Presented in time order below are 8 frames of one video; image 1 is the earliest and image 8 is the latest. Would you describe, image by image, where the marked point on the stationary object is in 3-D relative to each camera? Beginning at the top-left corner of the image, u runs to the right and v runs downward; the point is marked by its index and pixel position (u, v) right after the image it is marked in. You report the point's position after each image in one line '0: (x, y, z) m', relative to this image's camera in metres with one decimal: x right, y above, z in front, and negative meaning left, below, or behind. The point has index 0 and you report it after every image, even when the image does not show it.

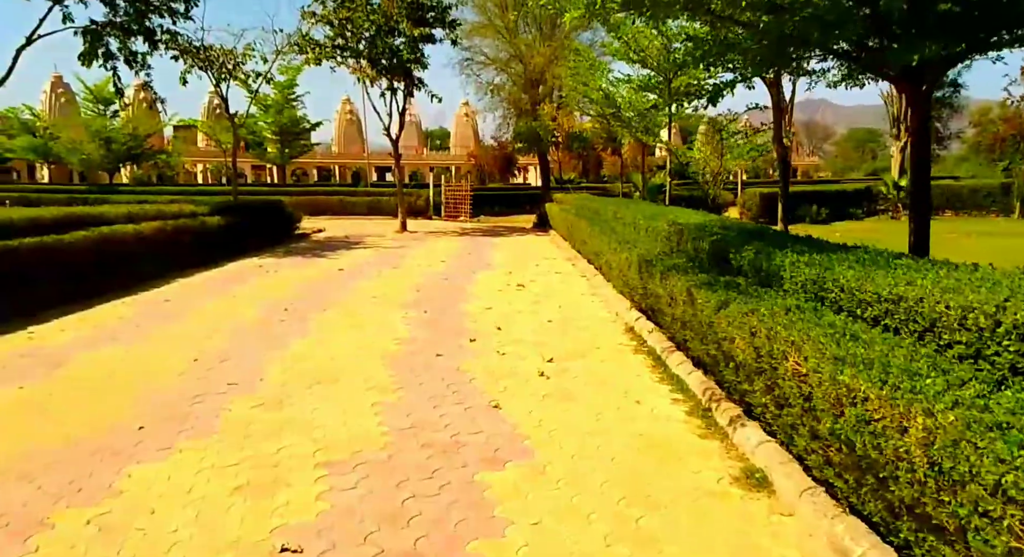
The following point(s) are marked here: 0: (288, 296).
0: (-3.1, -0.2, +9.6) m
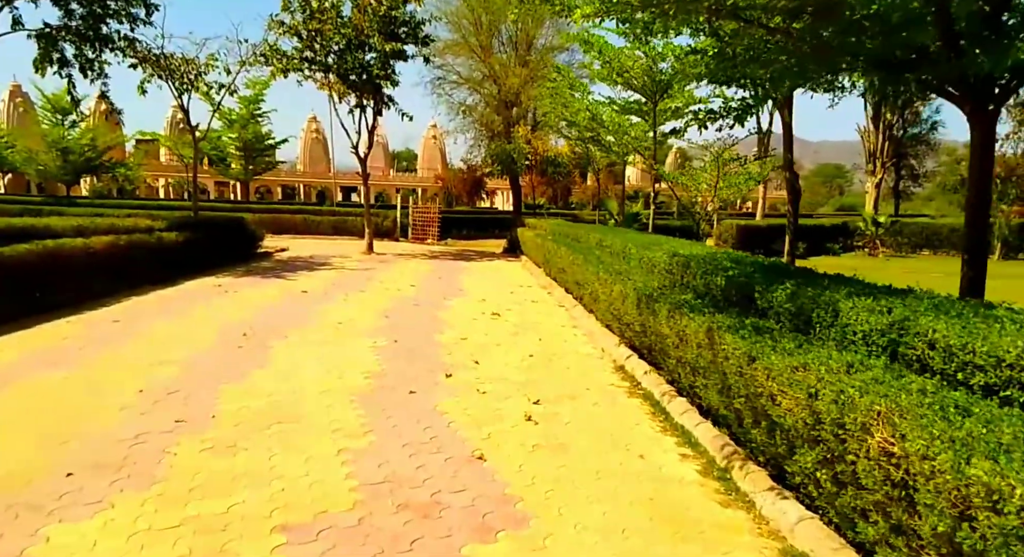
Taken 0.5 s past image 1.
0: (-3.4, -0.5, +8.9) m
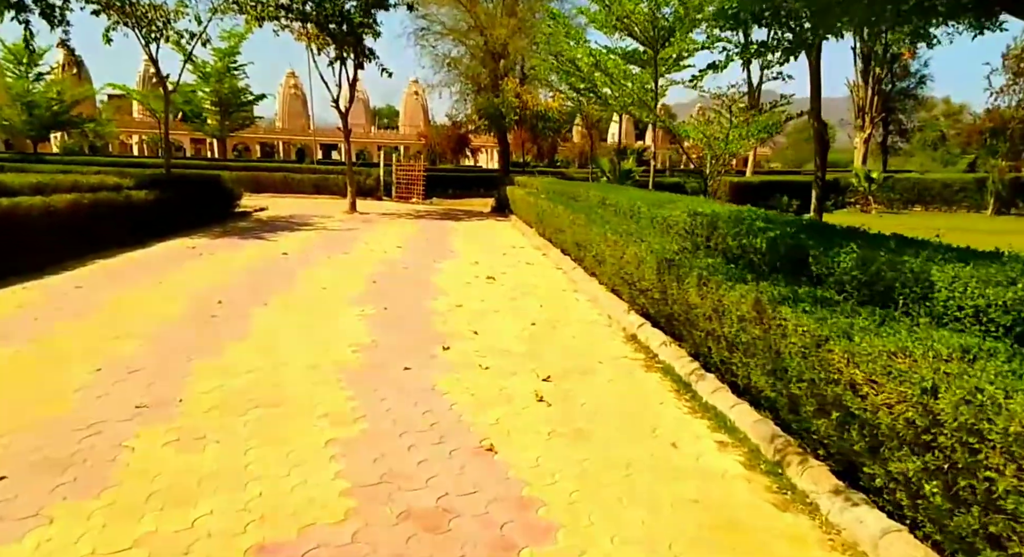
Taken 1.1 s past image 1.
0: (-3.5, -0.1, +8.2) m
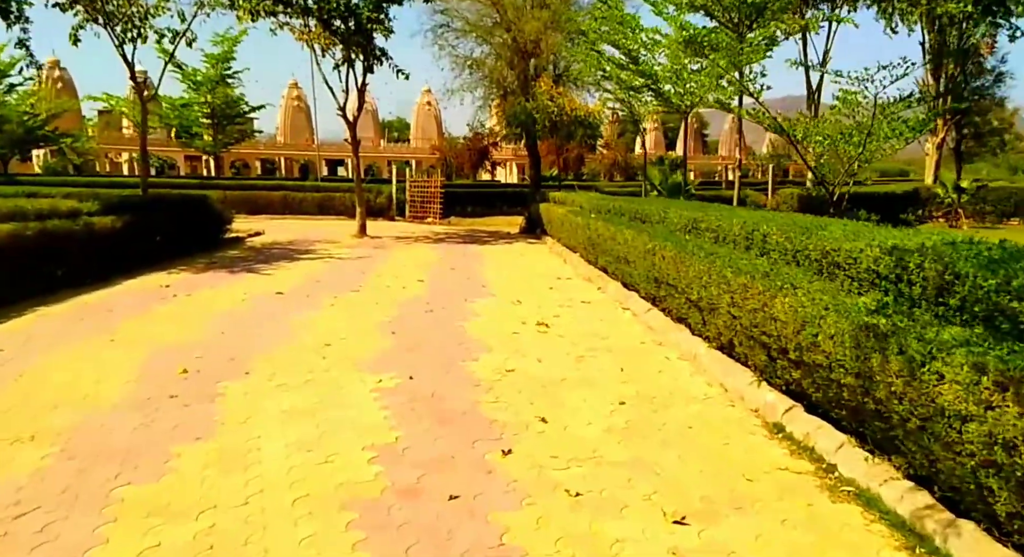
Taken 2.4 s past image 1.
0: (-3.0, -0.6, +6.4) m
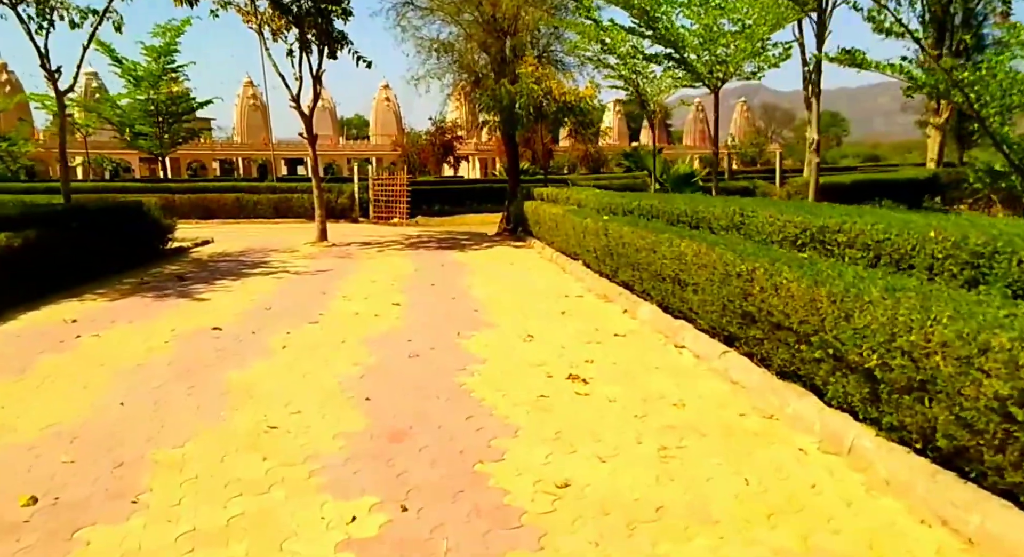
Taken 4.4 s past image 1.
0: (-2.7, -0.9, +4.2) m
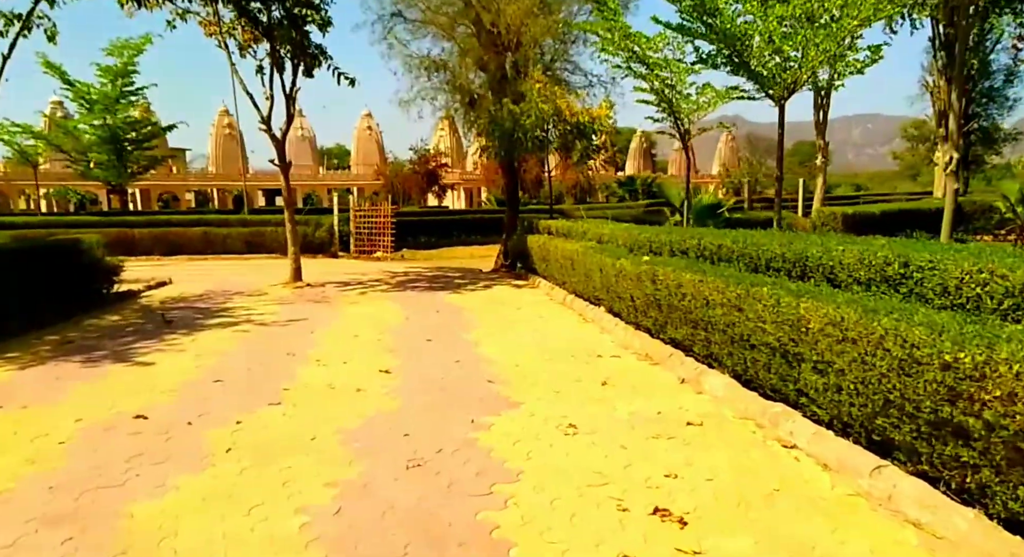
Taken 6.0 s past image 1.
0: (-2.4, -1.3, +2.3) m
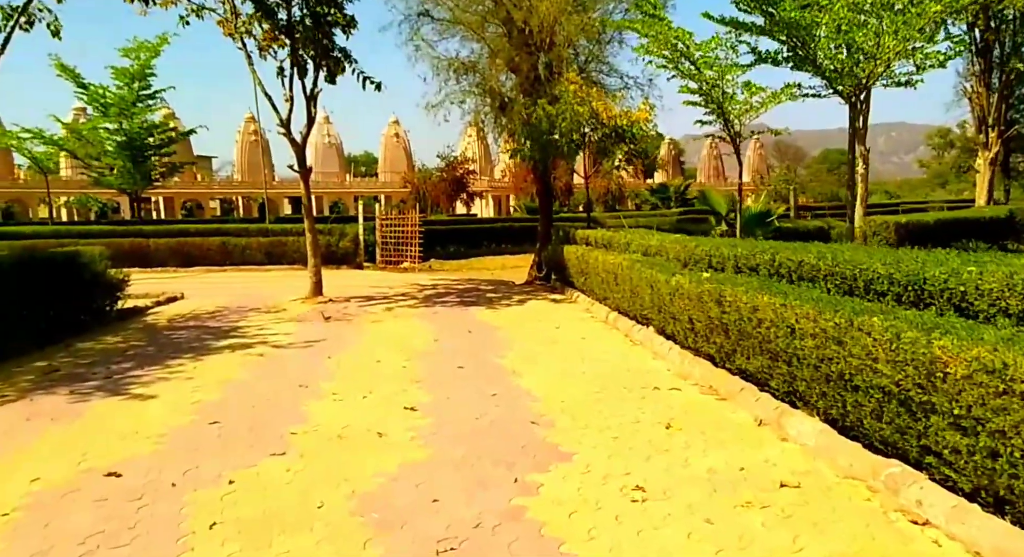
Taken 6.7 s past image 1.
0: (-2.2, -1.5, +1.5) m
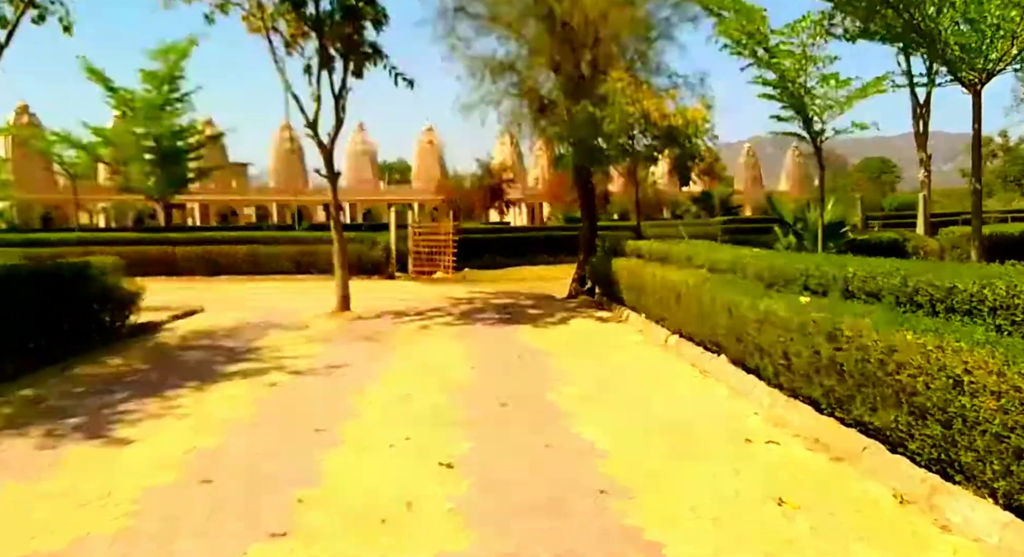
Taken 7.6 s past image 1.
0: (-2.0, -1.6, +0.5) m
